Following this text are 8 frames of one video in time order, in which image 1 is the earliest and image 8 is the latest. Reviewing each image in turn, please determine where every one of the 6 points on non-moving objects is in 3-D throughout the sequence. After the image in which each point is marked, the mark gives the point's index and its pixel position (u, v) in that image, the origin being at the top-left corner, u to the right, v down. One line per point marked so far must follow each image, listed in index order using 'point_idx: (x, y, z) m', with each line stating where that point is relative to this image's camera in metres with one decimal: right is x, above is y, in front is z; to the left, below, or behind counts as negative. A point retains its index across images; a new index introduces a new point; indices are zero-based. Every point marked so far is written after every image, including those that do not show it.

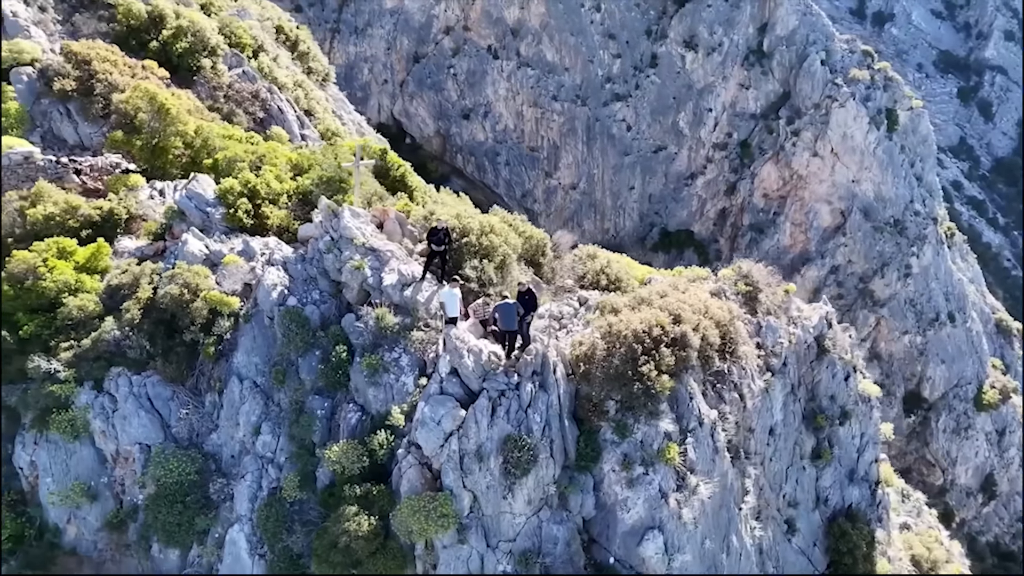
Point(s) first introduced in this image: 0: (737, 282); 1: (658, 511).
0: (+6.0, +0.2, +19.4) m
1: (+2.6, -4.0, +13.1) m
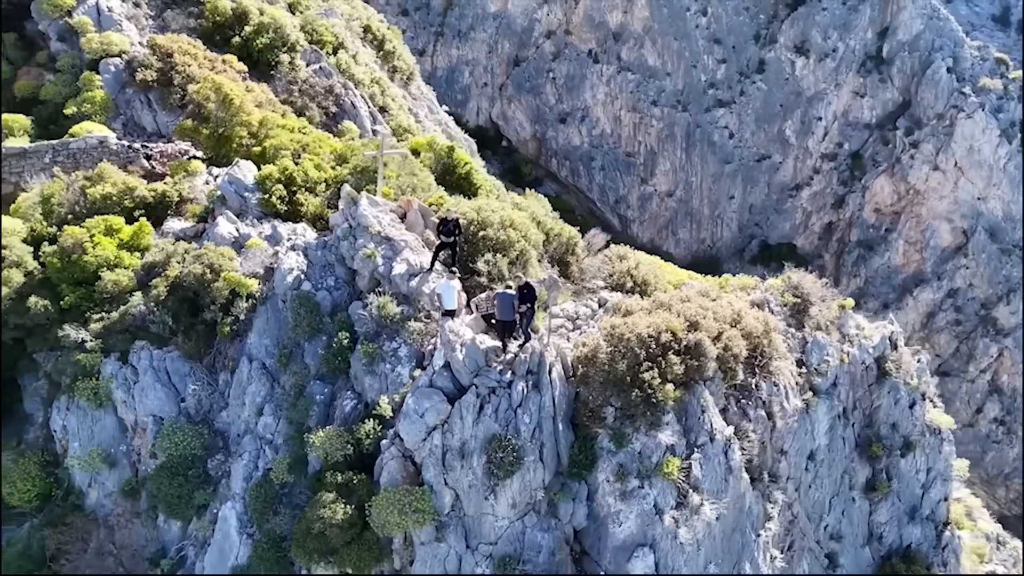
0: (+6.7, -0.1, +18.1) m
1: (+2.3, -4.0, +12.3) m
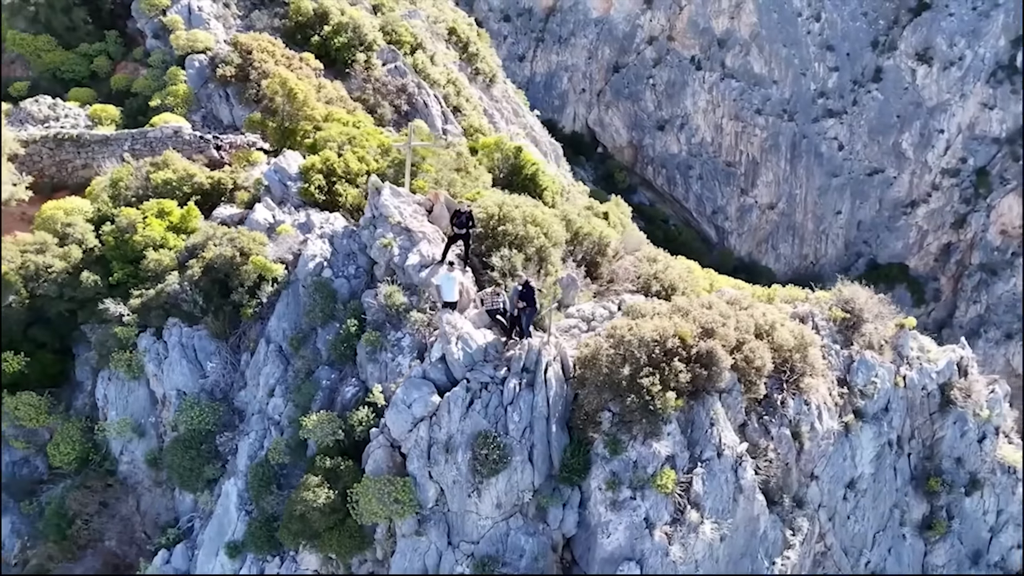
0: (+7.4, -0.4, +16.8) m
1: (+2.0, -4.1, +11.6) m
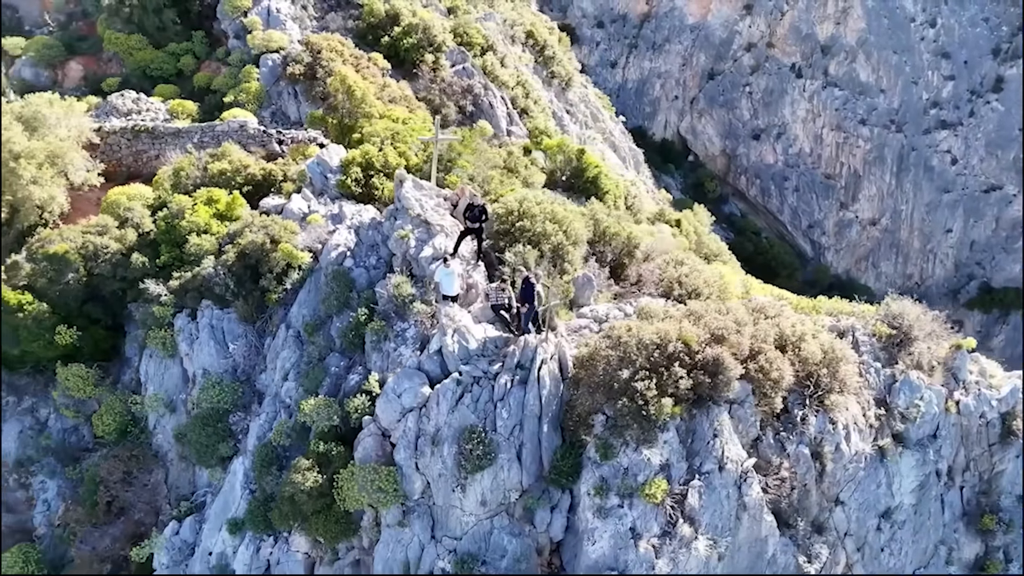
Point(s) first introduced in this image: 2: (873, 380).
0: (+7.8, -0.7, +15.6) m
1: (+1.7, -4.0, +11.1) m
2: (+7.2, -1.9, +14.6) m
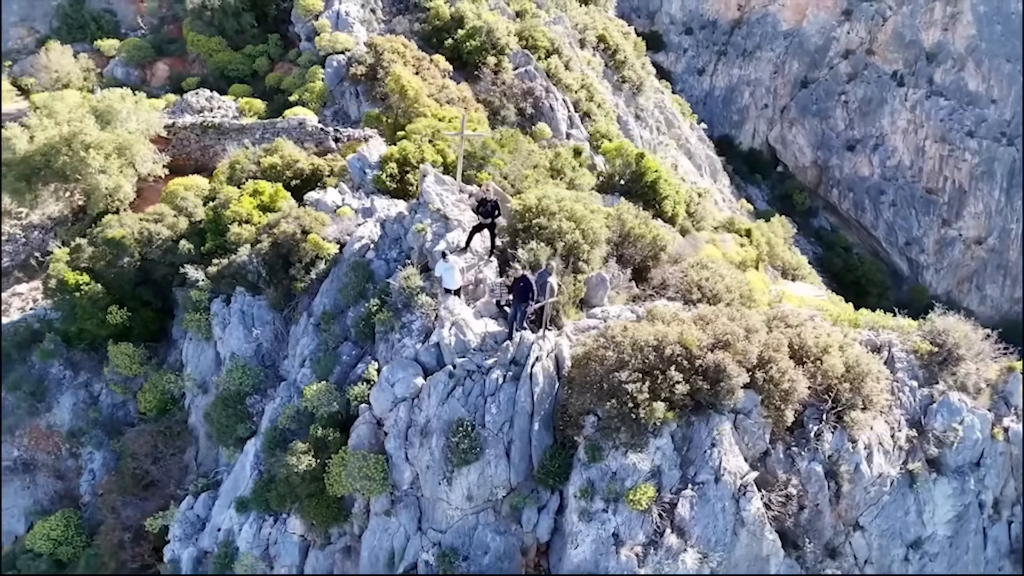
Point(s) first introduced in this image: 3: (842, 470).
0: (+8.1, -1.0, +14.5) m
1: (+1.4, -4.0, +10.8) m
2: (+7.3, -2.1, +13.6) m
3: (+5.6, -3.1, +12.3) m
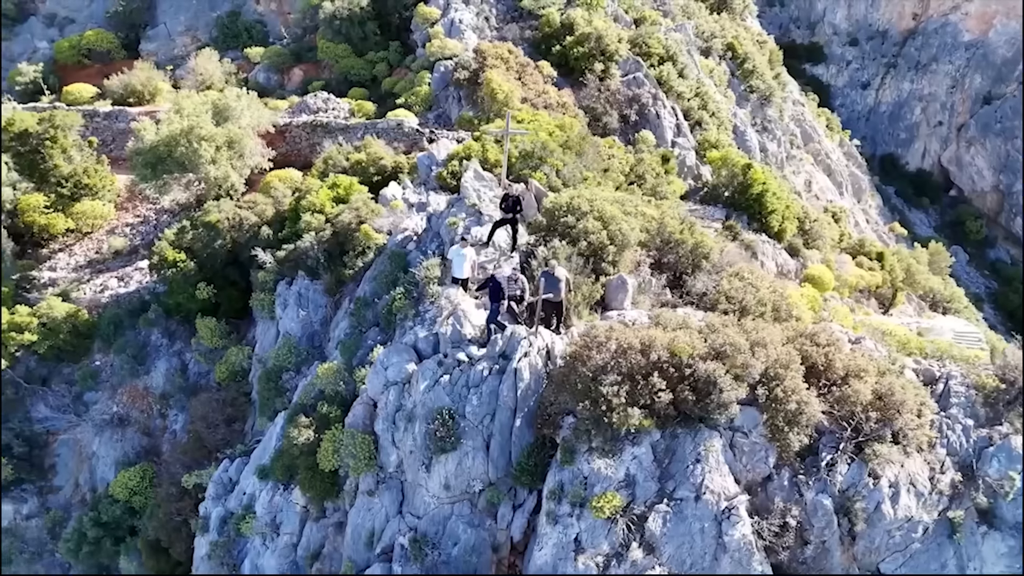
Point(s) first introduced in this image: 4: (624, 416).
0: (+8.3, -1.5, +12.8) m
1: (+0.8, -4.0, +10.4) m
2: (+7.3, -2.5, +12.0) m
3: (+5.2, -3.3, +11.1) m
4: (+1.6, -1.8, +10.5) m
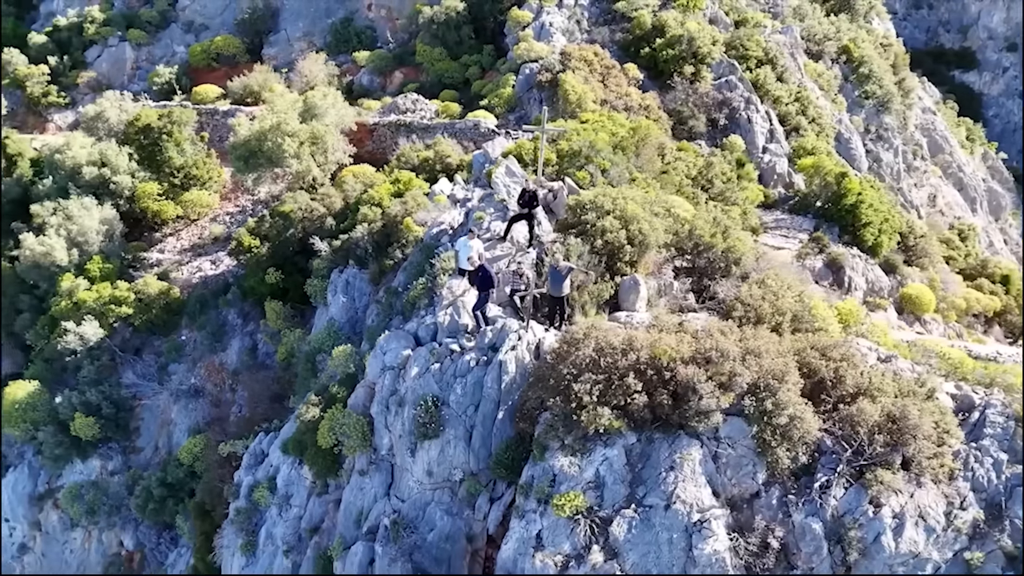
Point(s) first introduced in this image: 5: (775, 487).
0: (+8.2, -1.8, +11.4) m
1: (+0.2, -3.9, +10.3) m
2: (+7.0, -2.8, +10.8) m
3: (+4.7, -3.5, +10.2) m
4: (+1.2, -1.8, +10.2) m
5: (+3.7, -2.9, +10.5) m
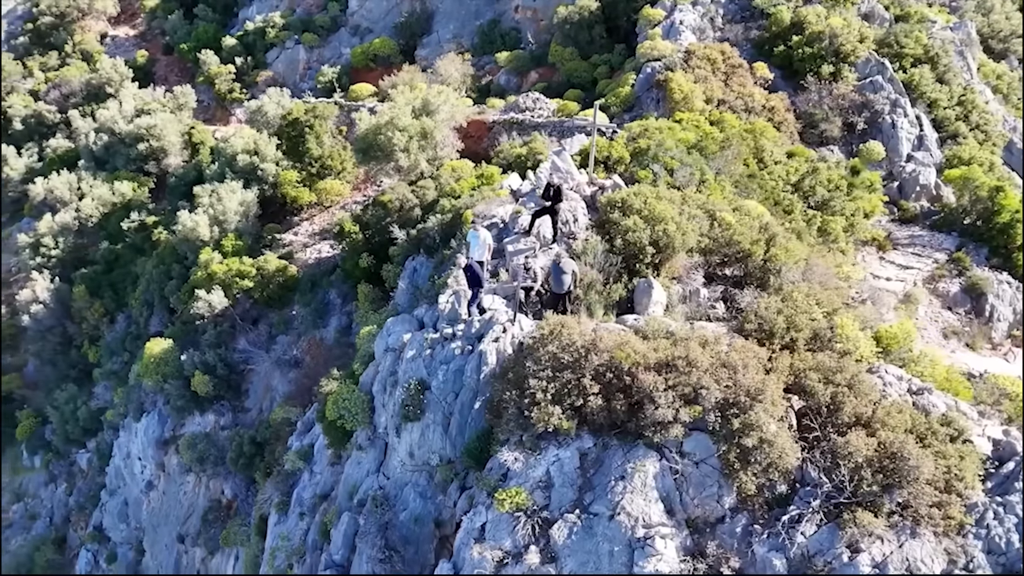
0: (+7.5, -2.2, +9.5) m
1: (-0.5, -3.7, +10.2) m
2: (+6.2, -3.1, +9.2) m
3: (+3.8, -3.6, +9.1) m
4: (+0.5, -1.7, +10.0) m
5: (+3.0, -3.0, +9.6) m
